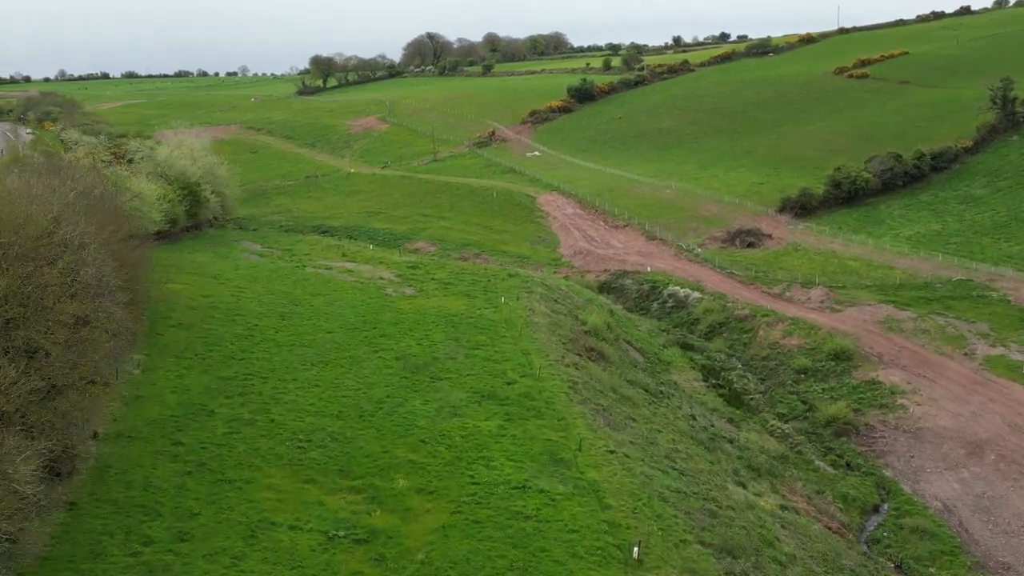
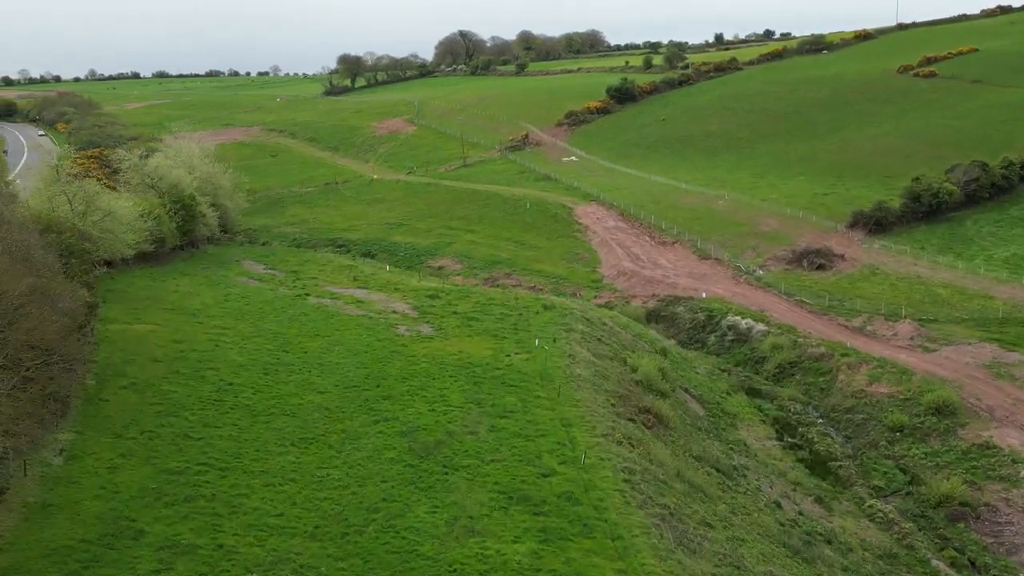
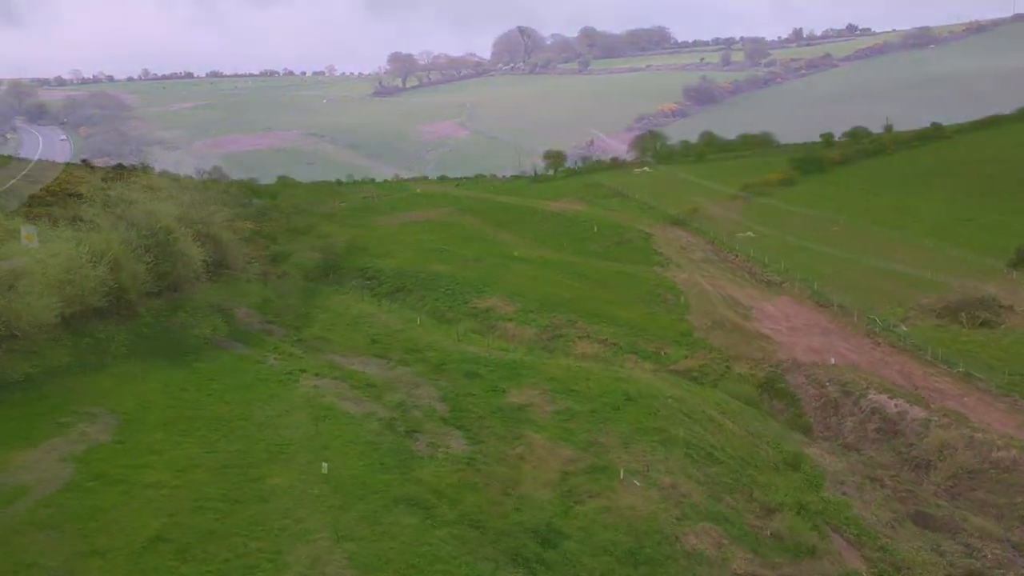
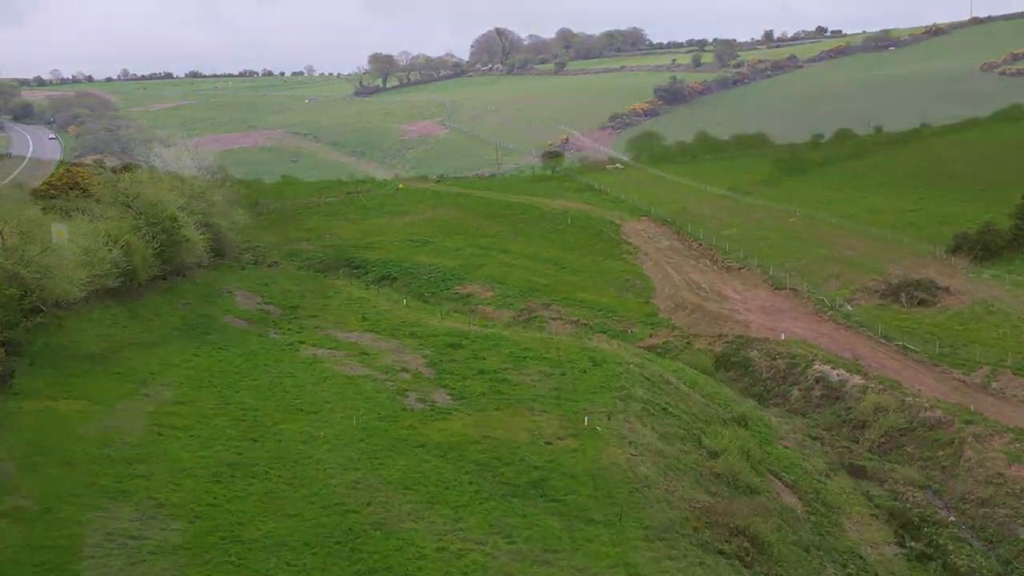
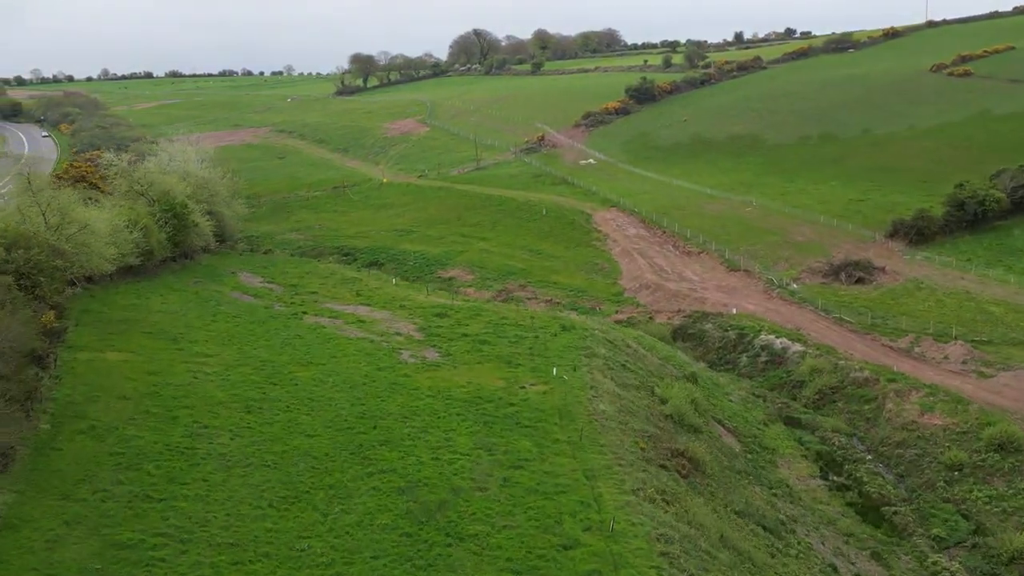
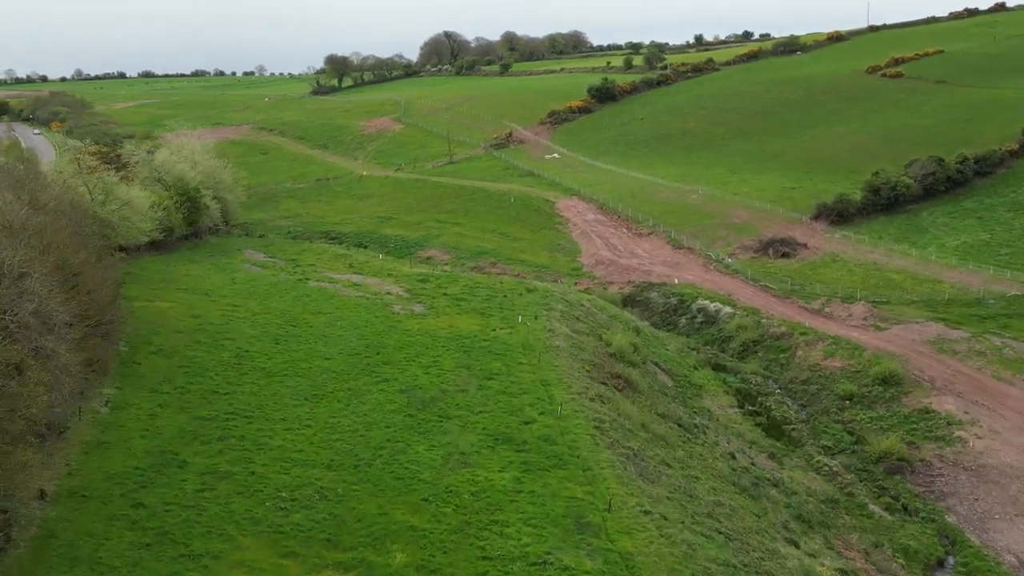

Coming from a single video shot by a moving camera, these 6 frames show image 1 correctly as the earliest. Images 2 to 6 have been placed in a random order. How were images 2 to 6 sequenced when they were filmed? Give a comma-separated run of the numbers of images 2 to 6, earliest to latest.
6, 2, 5, 4, 3
